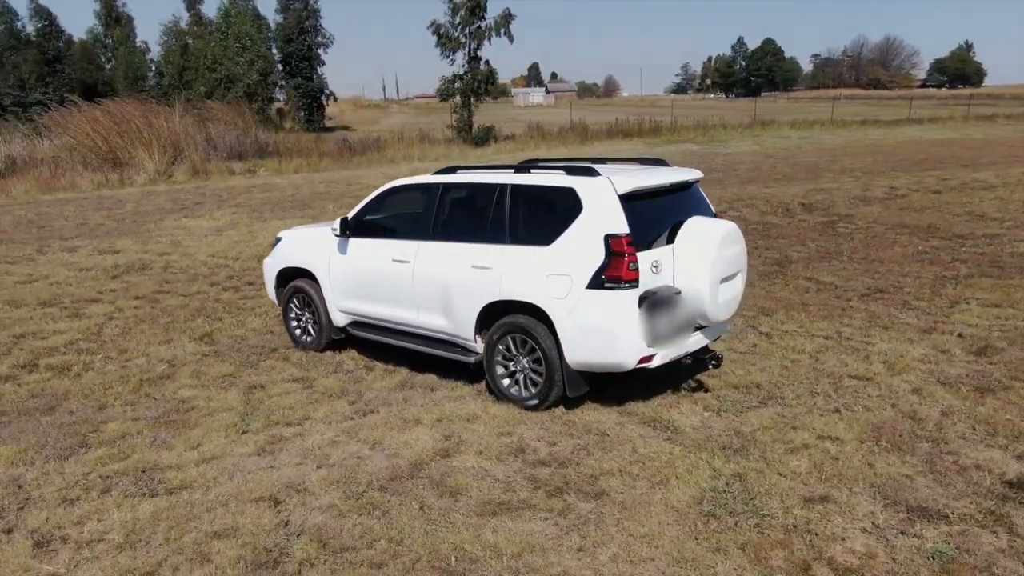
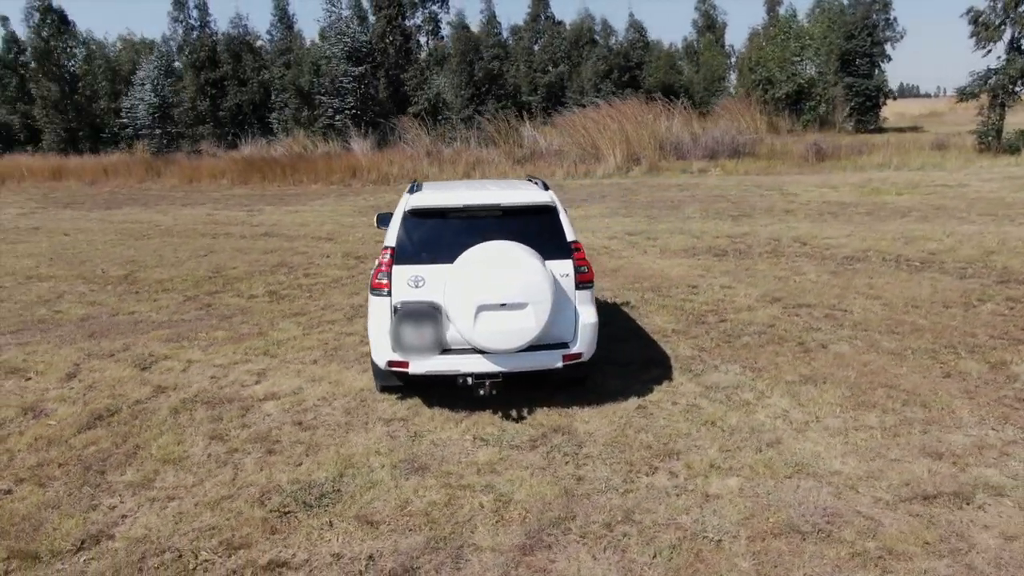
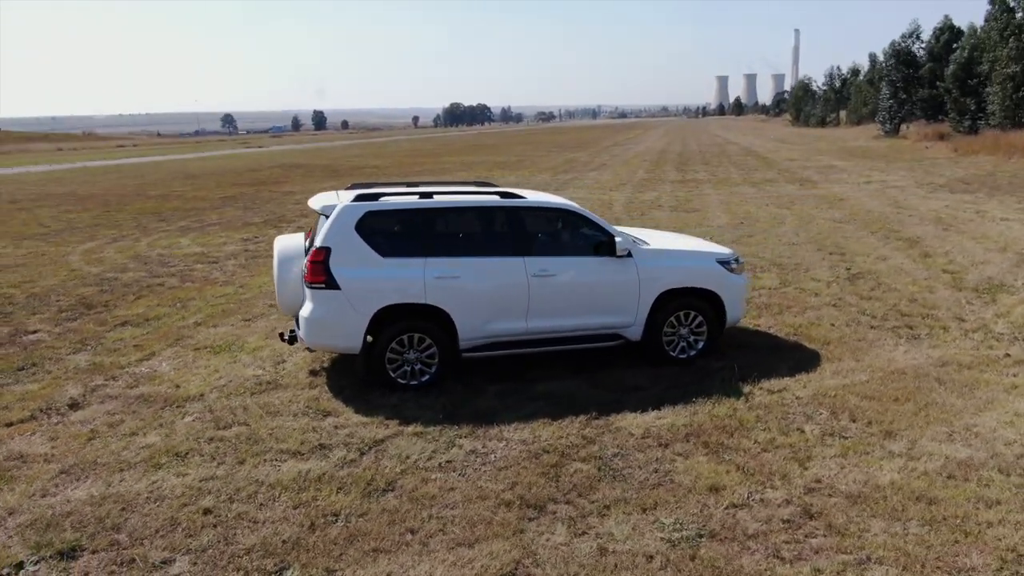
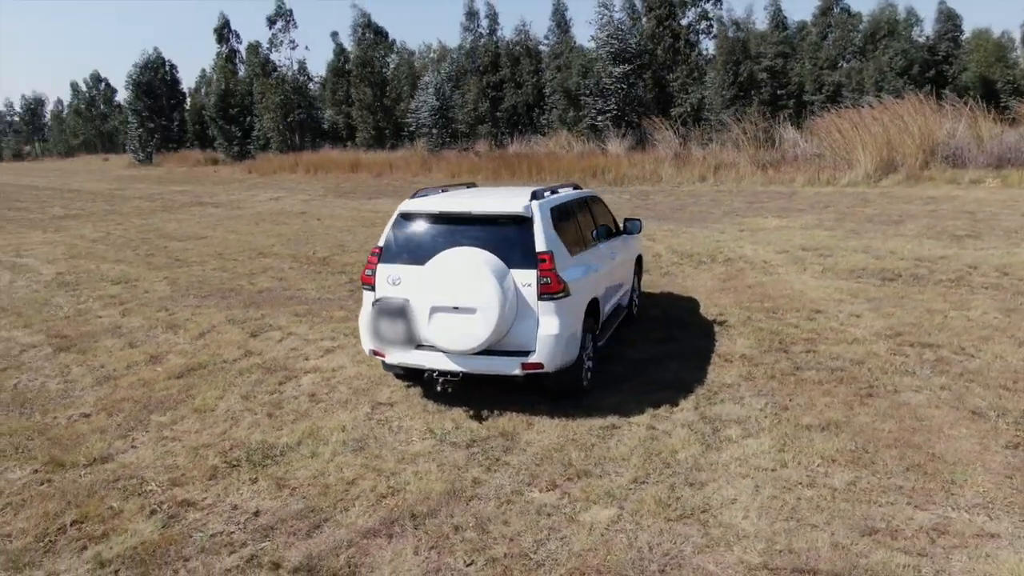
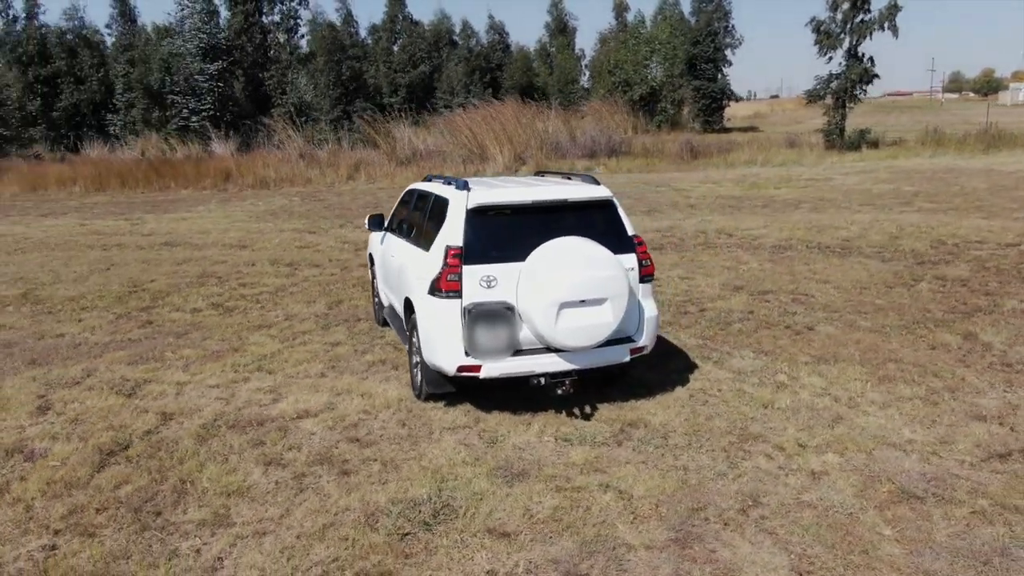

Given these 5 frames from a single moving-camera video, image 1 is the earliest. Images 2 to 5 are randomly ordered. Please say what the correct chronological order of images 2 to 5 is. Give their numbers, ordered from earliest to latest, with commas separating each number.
5, 2, 4, 3
